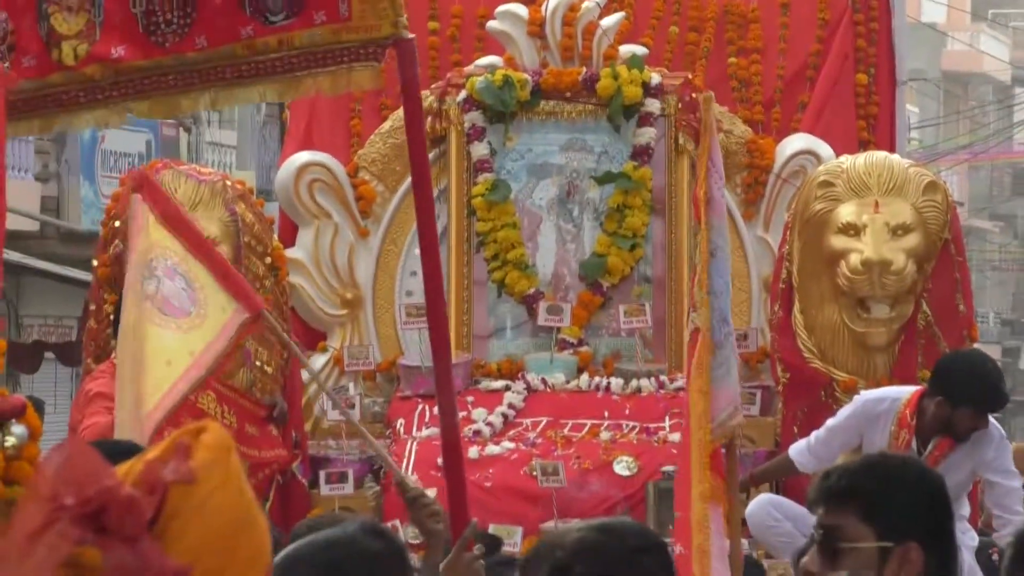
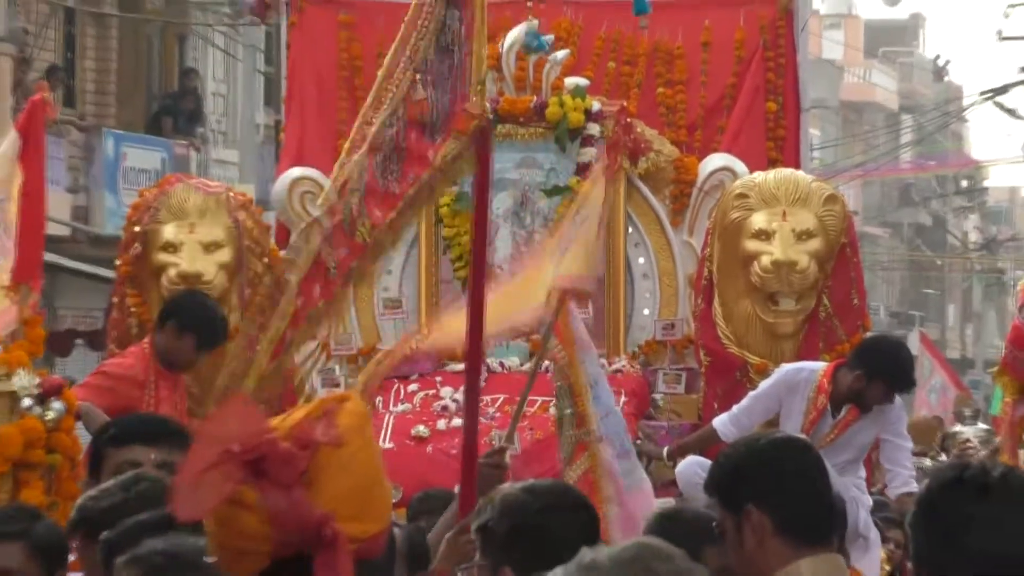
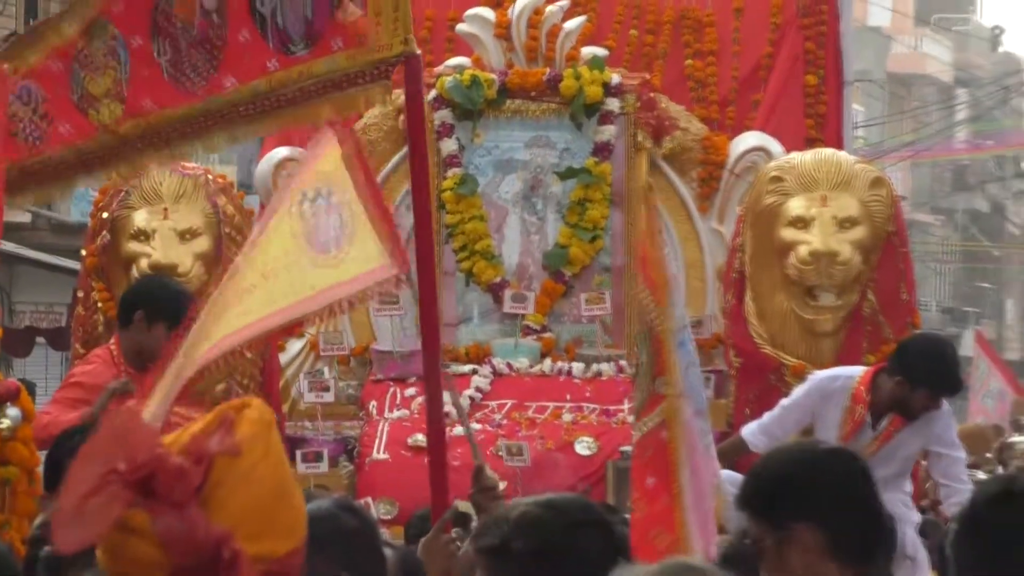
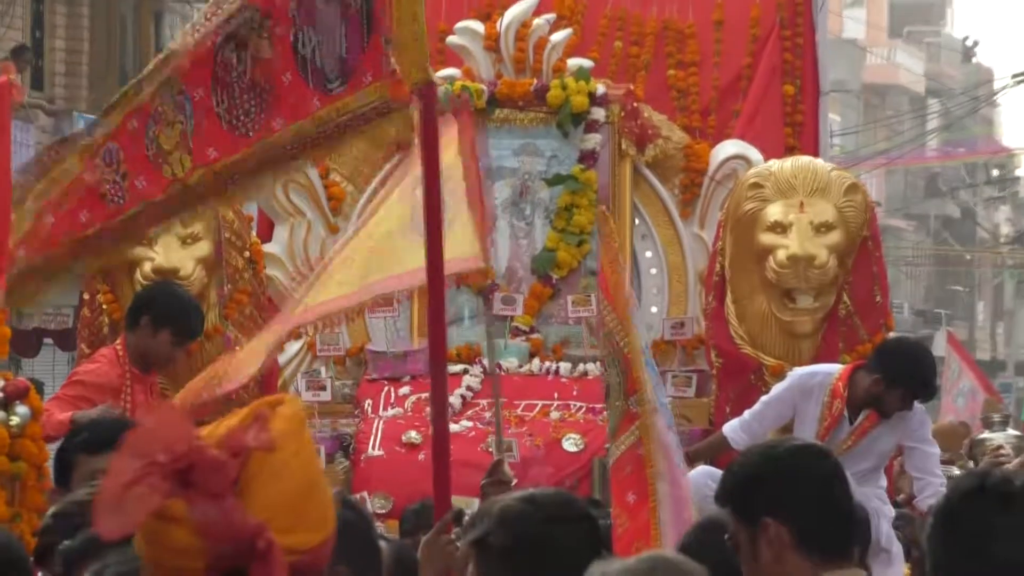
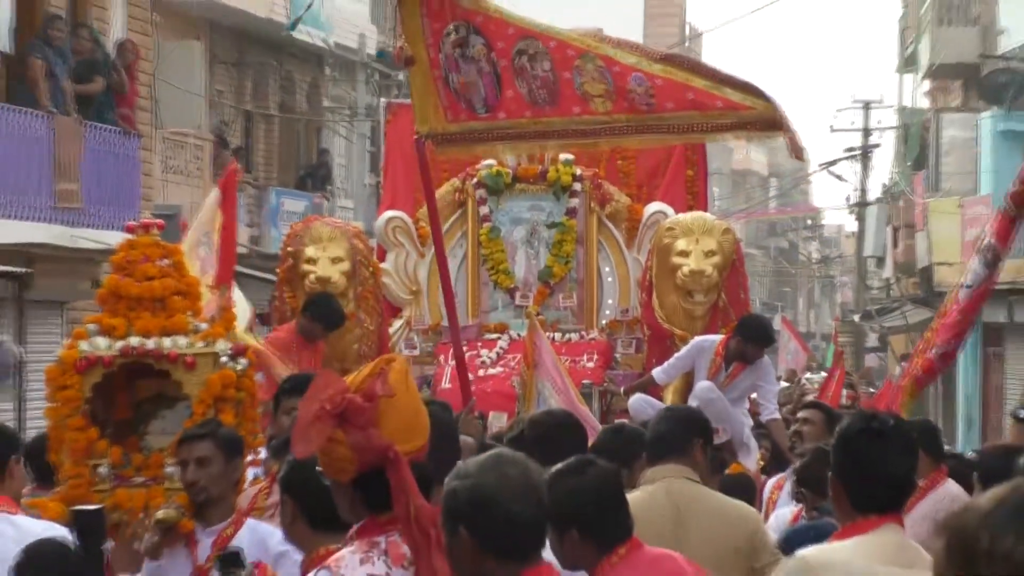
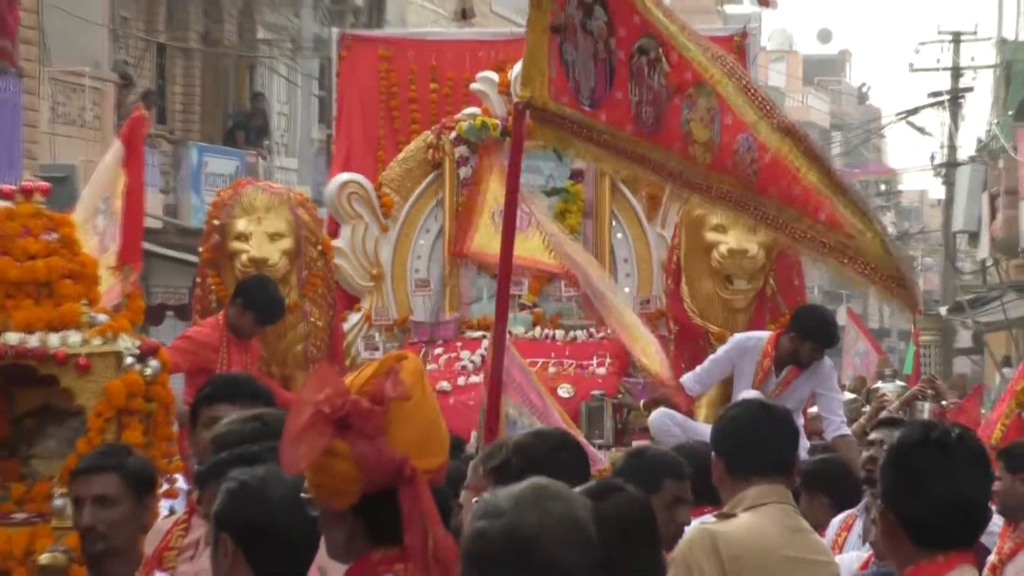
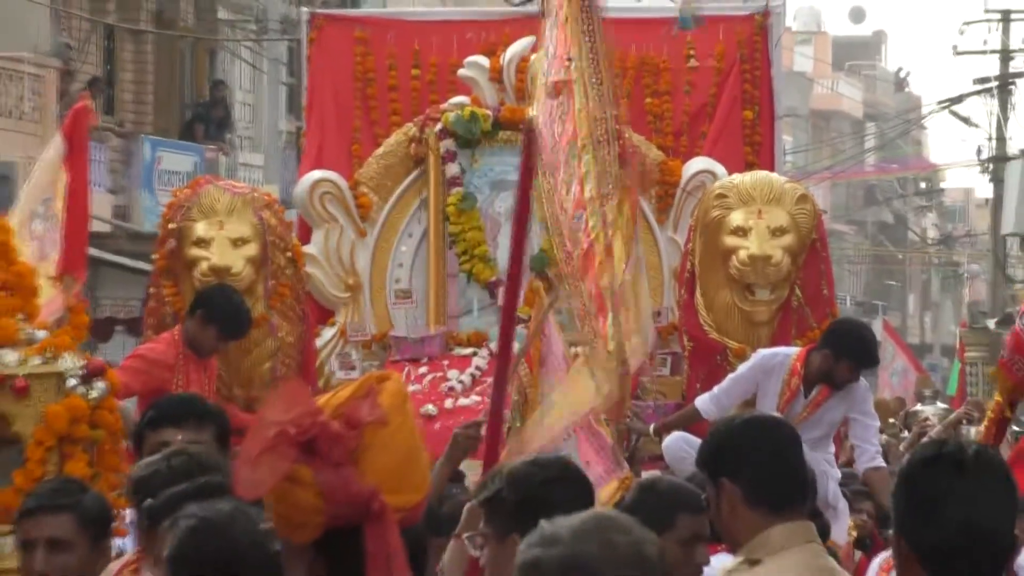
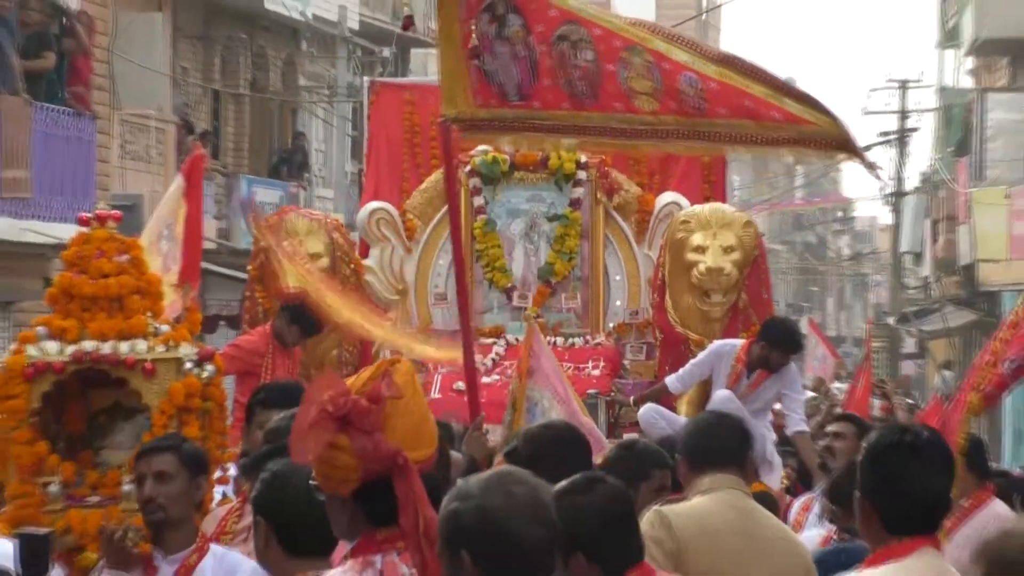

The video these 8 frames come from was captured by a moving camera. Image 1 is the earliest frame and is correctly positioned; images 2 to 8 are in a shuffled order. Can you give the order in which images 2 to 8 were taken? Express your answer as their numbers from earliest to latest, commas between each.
3, 4, 2, 7, 6, 8, 5
